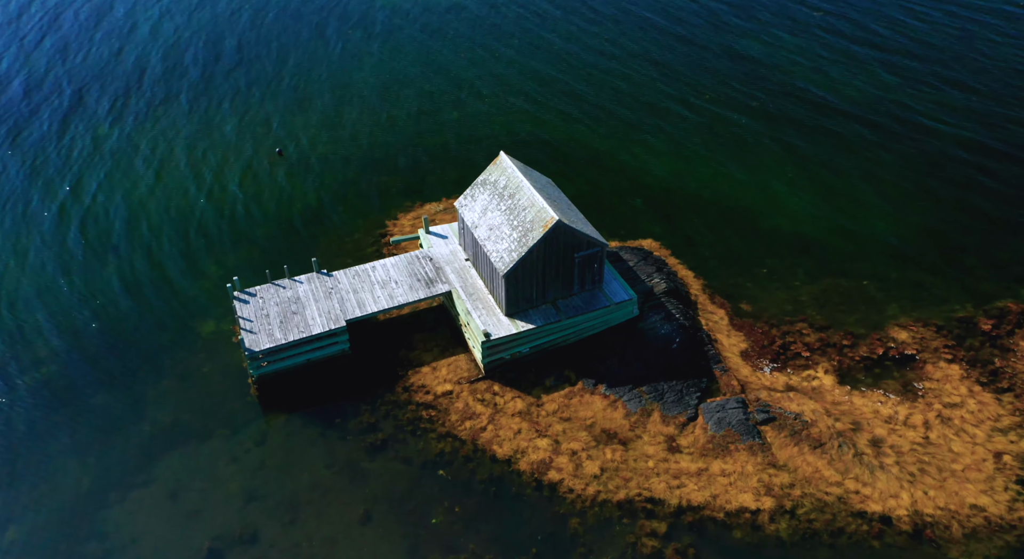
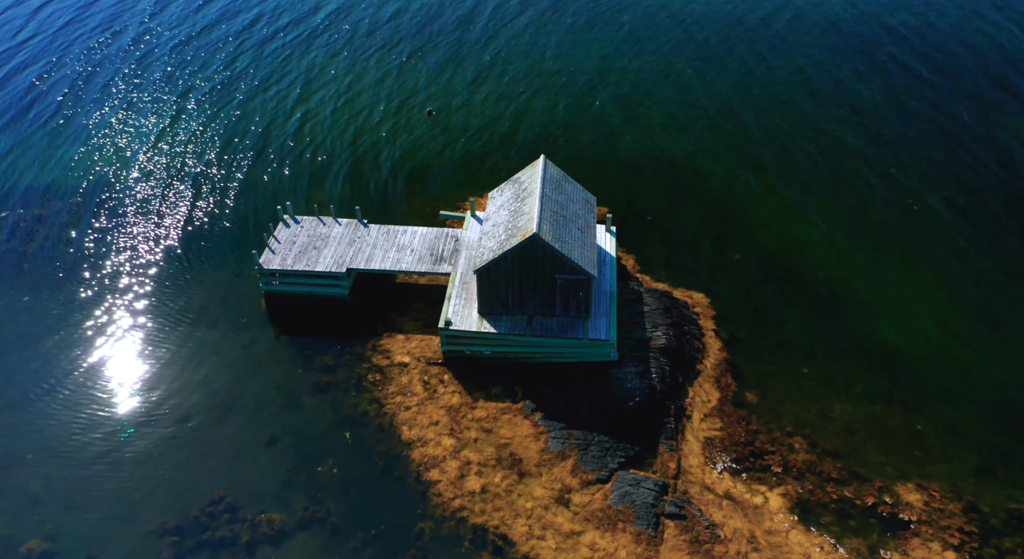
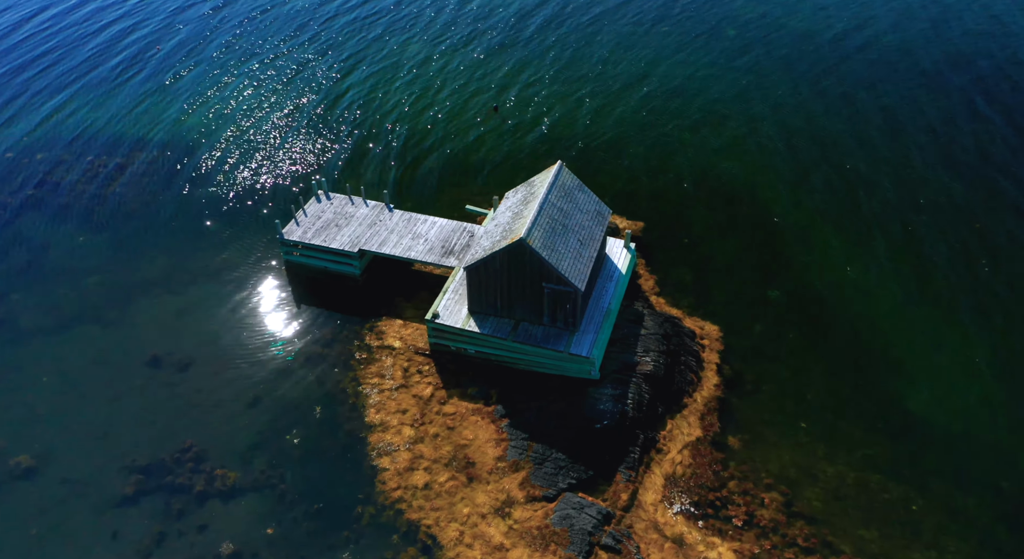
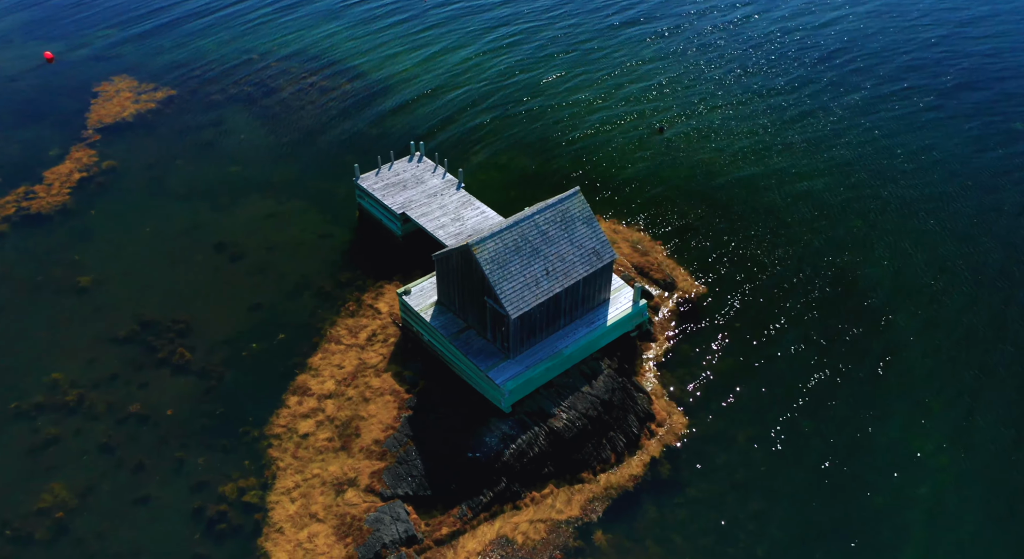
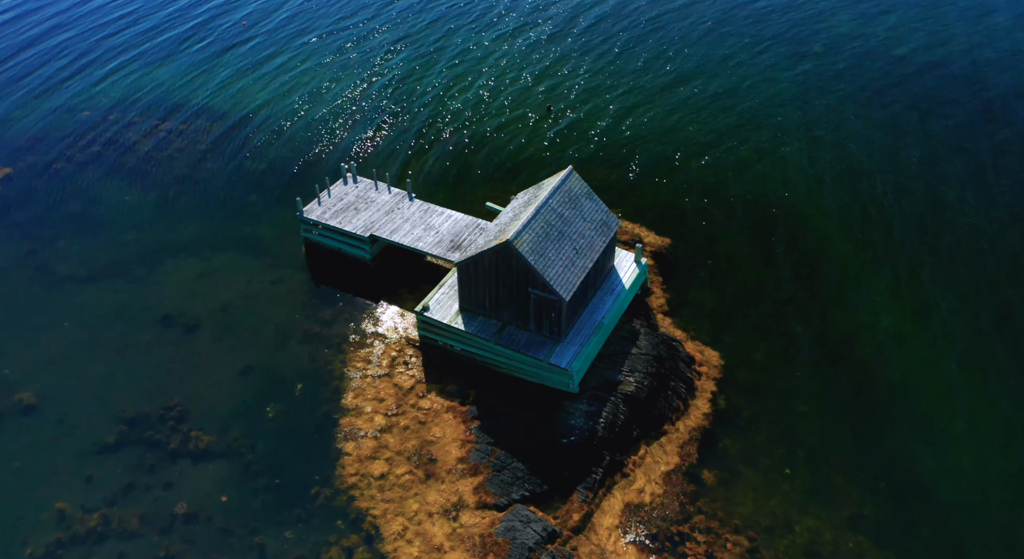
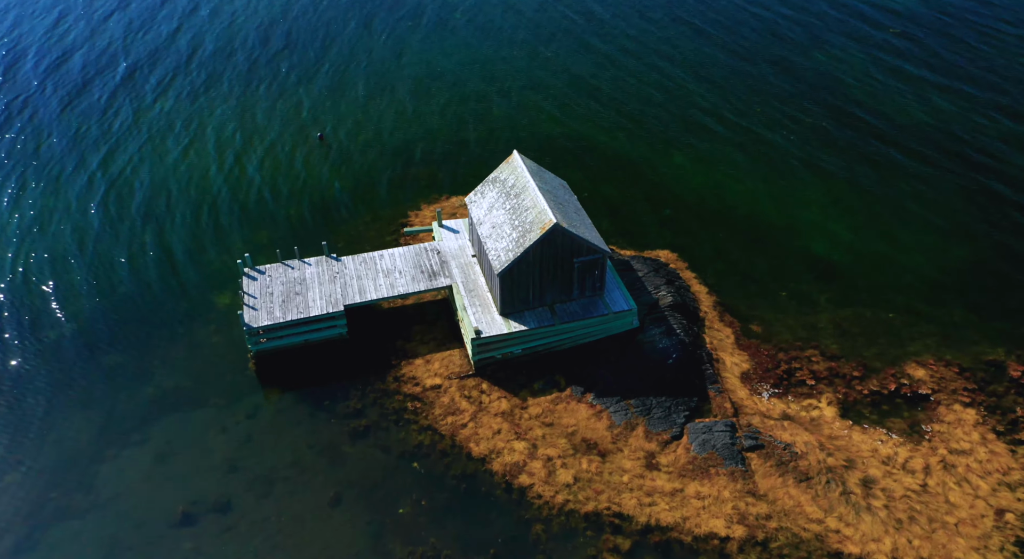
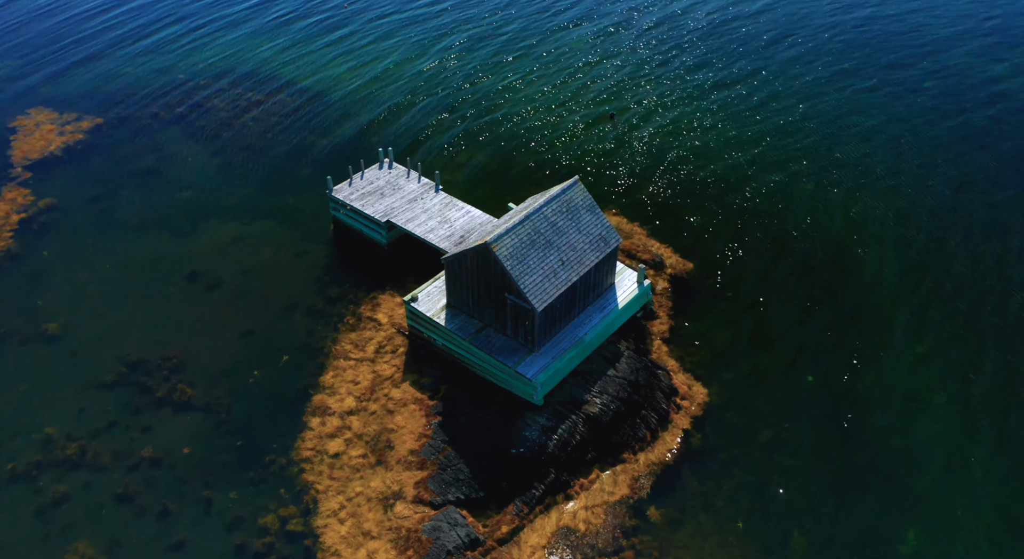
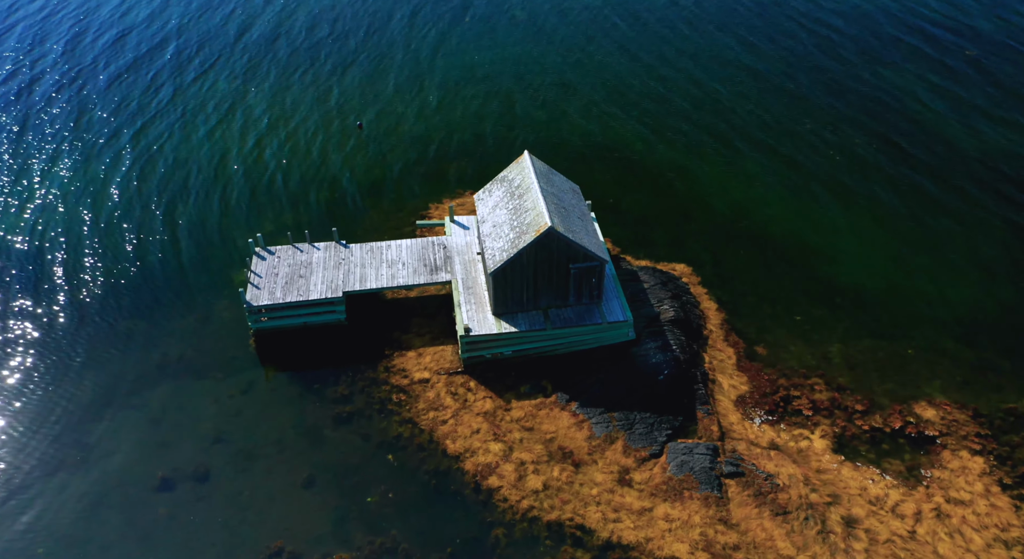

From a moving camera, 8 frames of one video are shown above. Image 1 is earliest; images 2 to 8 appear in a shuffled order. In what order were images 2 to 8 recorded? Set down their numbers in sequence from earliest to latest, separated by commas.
6, 8, 2, 3, 5, 7, 4
